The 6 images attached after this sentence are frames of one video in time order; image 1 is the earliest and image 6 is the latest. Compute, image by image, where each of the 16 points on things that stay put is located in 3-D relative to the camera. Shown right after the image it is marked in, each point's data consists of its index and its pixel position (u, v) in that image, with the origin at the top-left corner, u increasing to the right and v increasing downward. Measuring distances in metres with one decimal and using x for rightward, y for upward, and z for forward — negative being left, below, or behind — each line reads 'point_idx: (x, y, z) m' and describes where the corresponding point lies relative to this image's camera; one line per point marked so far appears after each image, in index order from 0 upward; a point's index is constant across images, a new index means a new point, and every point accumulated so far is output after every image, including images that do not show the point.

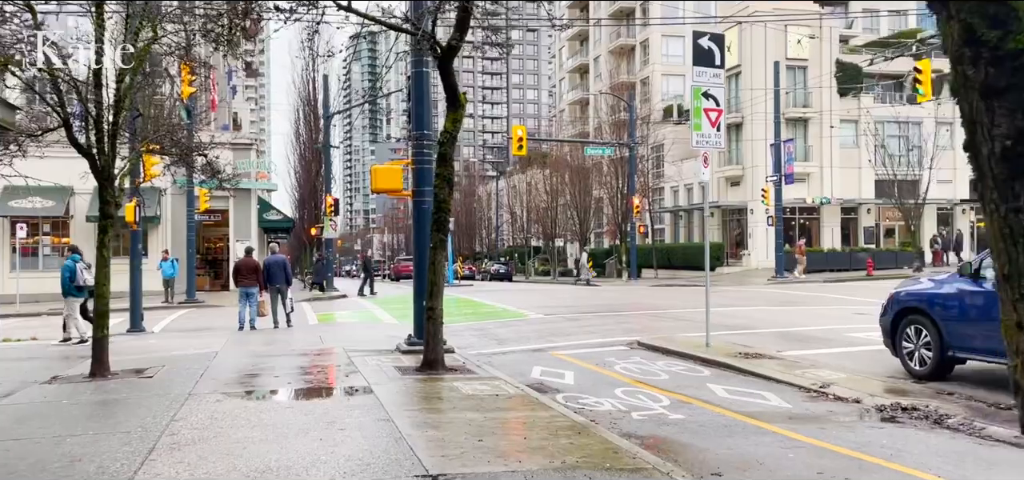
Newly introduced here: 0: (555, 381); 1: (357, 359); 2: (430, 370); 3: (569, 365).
0: (+0.5, -1.7, +10.1) m
1: (-2.1, -1.6, +11.3) m
2: (-1.0, -1.6, +10.3) m
3: (+0.8, -1.7, +11.3) m
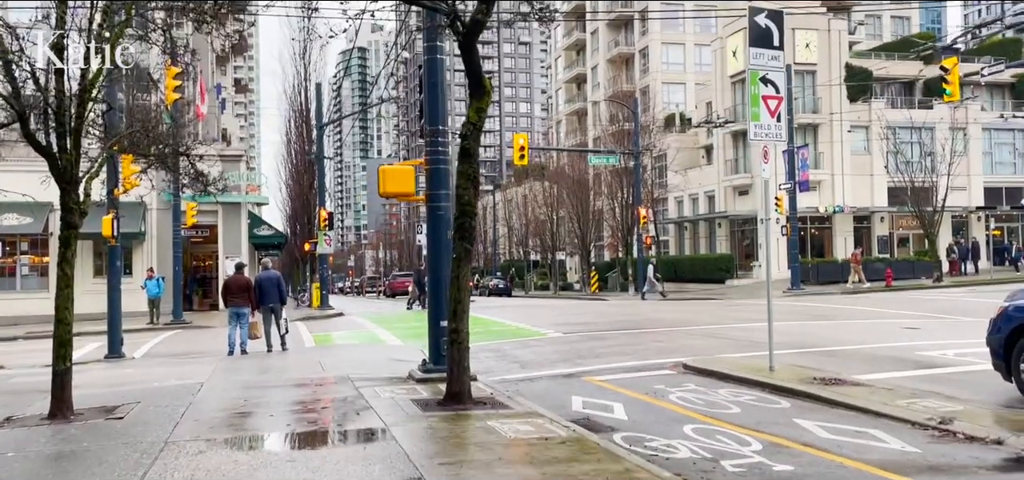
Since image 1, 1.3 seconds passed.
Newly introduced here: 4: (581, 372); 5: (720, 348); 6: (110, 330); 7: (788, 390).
0: (+0.9, -1.8, +8.5) m
1: (-1.7, -1.7, +9.7) m
2: (-0.6, -1.7, +8.6) m
3: (+1.2, -1.8, +9.7) m
4: (+1.0, -1.9, +11.9) m
5: (+3.4, -1.7, +13.7) m
6: (-7.8, -1.8, +16.3) m
7: (+3.0, -1.6, +9.0) m
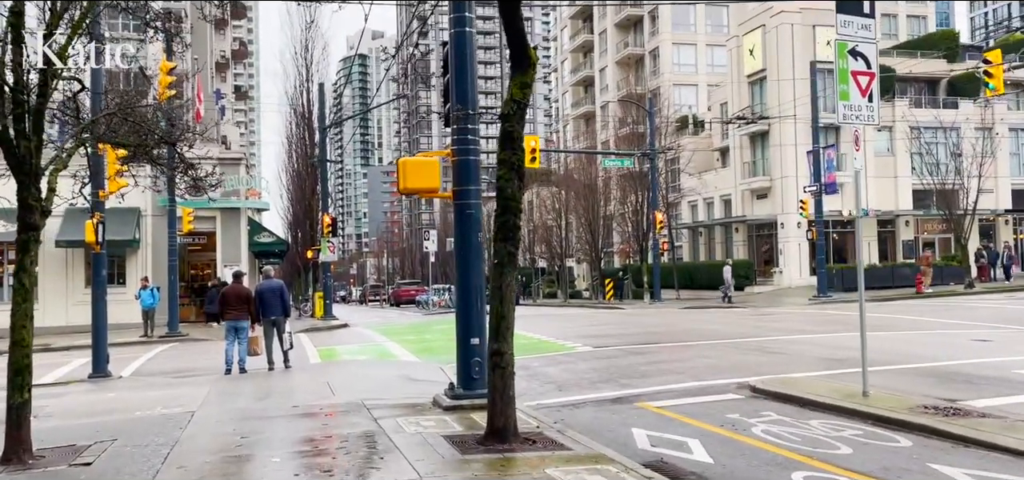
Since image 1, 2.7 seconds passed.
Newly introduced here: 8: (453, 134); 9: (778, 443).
0: (+1.4, -1.8, +6.9) m
1: (-1.2, -1.8, +8.1) m
2: (-0.1, -1.7, +7.1) m
3: (+1.6, -1.8, +8.2) m
4: (+1.5, -1.9, +10.4) m
5: (+3.9, -1.8, +12.1) m
6: (-7.3, -1.9, +14.7) m
7: (+3.4, -1.6, +7.4) m
8: (-0.7, +1.2, +9.4) m
9: (+2.3, -1.8, +7.3) m
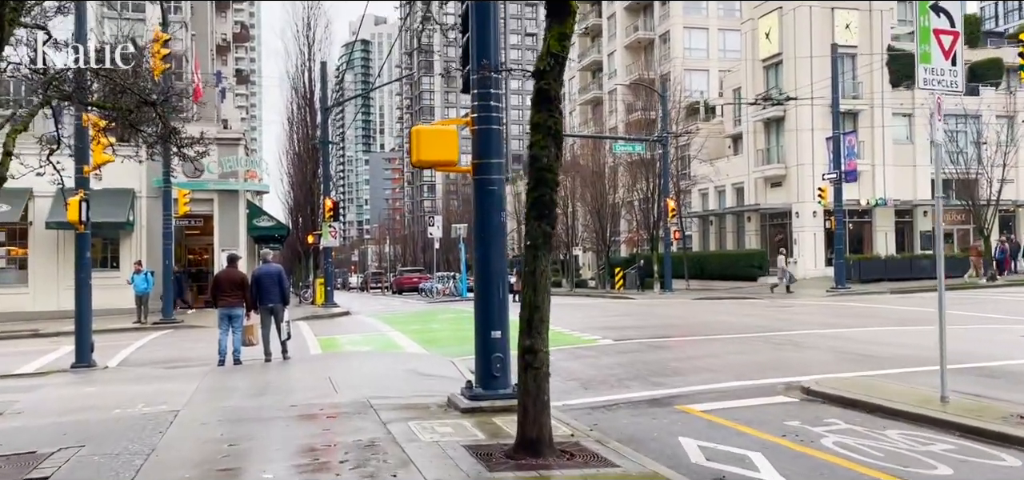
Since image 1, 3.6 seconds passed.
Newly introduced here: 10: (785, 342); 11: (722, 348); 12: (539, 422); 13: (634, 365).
0: (+1.7, -1.6, +5.8) m
1: (-0.9, -1.6, +7.1) m
2: (+0.1, -1.5, +6.0) m
3: (+1.9, -1.6, +7.1) m
4: (+1.7, -1.7, +9.3) m
5: (+4.1, -1.6, +11.0) m
6: (-7.0, -1.5, +13.7) m
7: (+3.7, -1.5, +6.4) m
8: (-0.4, +1.4, +8.3) m
9: (+2.5, -1.6, +6.2) m
10: (+4.4, -1.6, +13.6) m
11: (+3.2, -1.6, +12.7) m
12: (+0.2, -1.3, +6.0) m
13: (+1.7, -1.7, +11.6) m
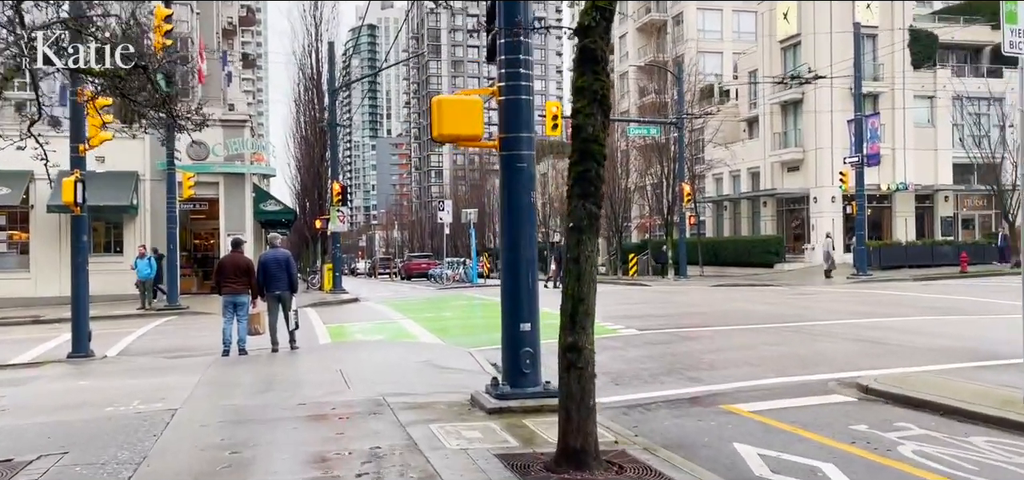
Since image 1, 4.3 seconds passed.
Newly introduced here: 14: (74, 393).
0: (+1.9, -1.5, +5.1) m
1: (-0.7, -1.4, +6.3) m
2: (+0.4, -1.4, +5.2) m
3: (+2.2, -1.5, +6.3) m
4: (+2.0, -1.5, +8.5) m
5: (+4.4, -1.4, +10.2) m
6: (-6.7, -1.3, +13.0) m
7: (+3.9, -1.4, +5.6) m
8: (-0.1, +1.5, +7.5) m
9: (+2.8, -1.5, +5.5) m
10: (+4.7, -1.4, +12.9) m
11: (+3.5, -1.4, +11.9) m
12: (+0.4, -1.2, +5.3) m
13: (+2.0, -1.5, +10.8) m
14: (-4.7, -1.6, +9.1) m
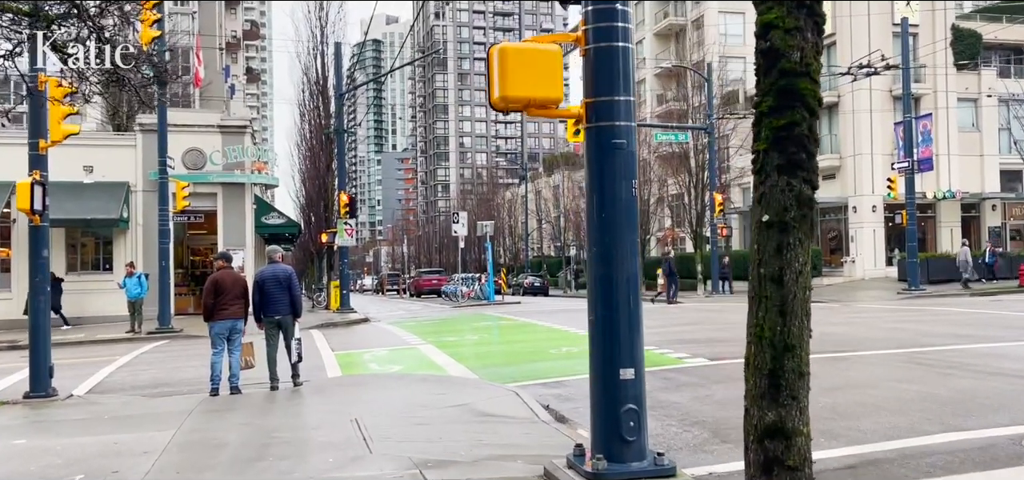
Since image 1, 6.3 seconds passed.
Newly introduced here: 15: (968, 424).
0: (+2.5, -1.5, +2.8) m
1: (-0.1, -1.5, +4.0) m
2: (+1.0, -1.4, +3.0) m
3: (+2.7, -1.5, +4.0) m
4: (+2.6, -1.6, +6.2) m
5: (+5.0, -1.5, +7.9) m
6: (-6.1, -1.5, +10.7) m
7: (+4.5, -1.4, +3.3) m
8: (+0.5, +1.5, +5.2) m
9: (+3.4, -1.5, +3.2) m
10: (+5.4, -1.5, +10.6) m
11: (+4.1, -1.5, +9.6) m
12: (+1.0, -1.2, +3.0) m
13: (+2.6, -1.6, +8.5) m
14: (-4.1, -1.8, +6.8) m
15: (+3.8, -1.5, +7.0) m
